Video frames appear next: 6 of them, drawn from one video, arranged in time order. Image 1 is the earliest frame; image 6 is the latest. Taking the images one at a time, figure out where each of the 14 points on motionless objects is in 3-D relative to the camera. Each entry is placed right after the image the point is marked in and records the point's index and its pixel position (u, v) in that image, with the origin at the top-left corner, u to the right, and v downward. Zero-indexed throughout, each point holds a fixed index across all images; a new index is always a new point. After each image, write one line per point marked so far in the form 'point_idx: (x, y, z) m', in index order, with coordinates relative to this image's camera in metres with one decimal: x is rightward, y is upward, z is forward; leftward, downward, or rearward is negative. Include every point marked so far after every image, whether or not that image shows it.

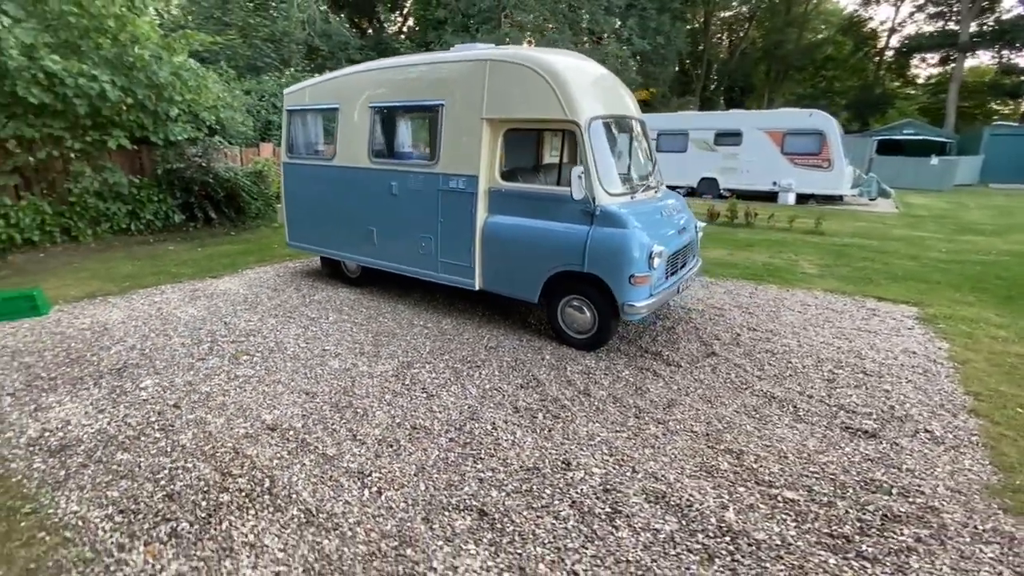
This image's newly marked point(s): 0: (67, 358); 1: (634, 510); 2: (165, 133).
0: (-4.0, -0.6, +4.4) m
1: (+0.7, -1.2, +2.7) m
2: (-5.9, +2.7, +8.3) m
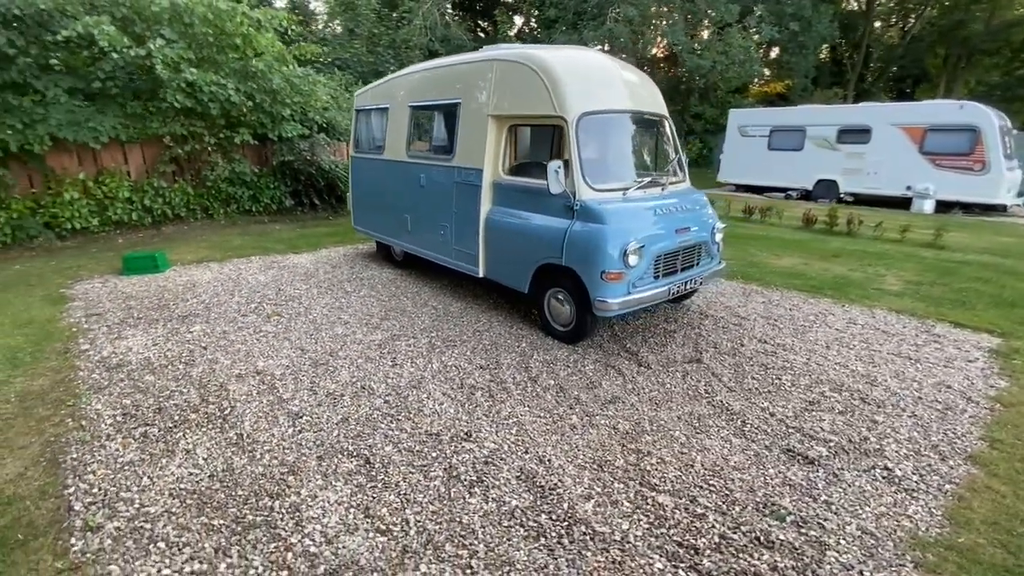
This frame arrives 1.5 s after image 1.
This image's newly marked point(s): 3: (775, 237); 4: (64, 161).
0: (-4.2, -0.2, +5.7) m
1: (-0.1, -1.2, +2.9) m
2: (-4.7, +3.2, +9.9) m
3: (+5.3, +1.0, +9.9) m
4: (-7.8, +2.3, +8.6) m
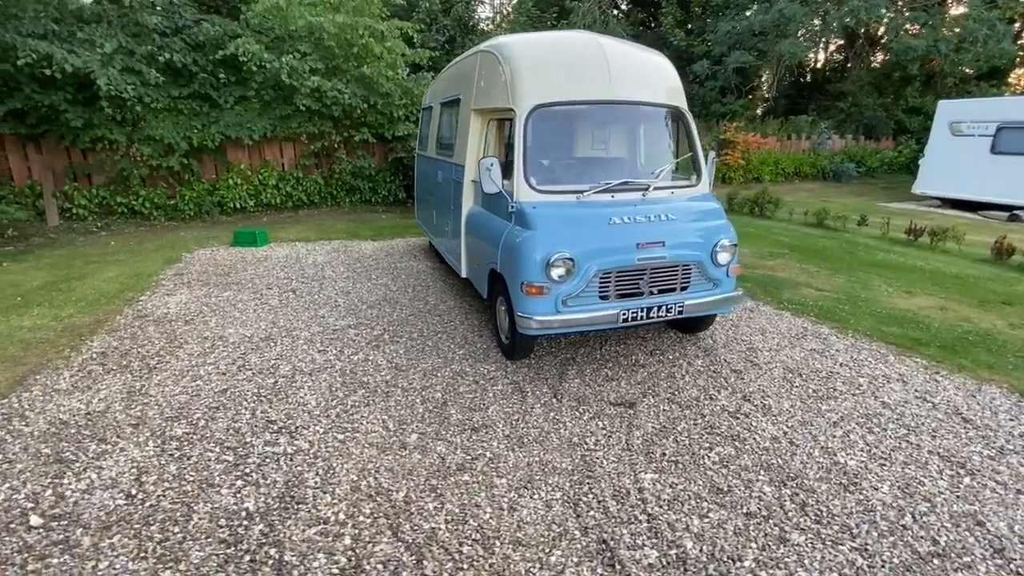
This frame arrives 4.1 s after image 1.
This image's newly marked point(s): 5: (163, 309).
0: (-4.1, +0.2, +6.9) m
1: (-1.5, -1.1, +2.8) m
2: (-2.7, +3.6, +11.0) m
3: (+6.3, +0.3, +7.3) m
4: (-6.1, +3.0, +10.9) m
5: (-3.9, -0.2, +5.4) m
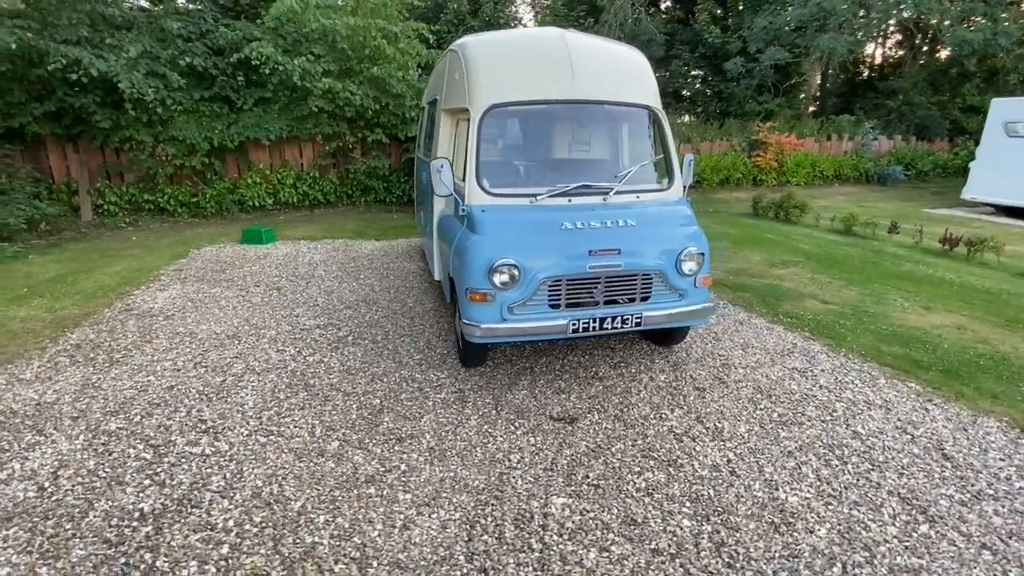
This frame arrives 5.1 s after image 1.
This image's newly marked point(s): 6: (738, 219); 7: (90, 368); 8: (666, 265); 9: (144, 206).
0: (-4.3, +0.3, +7.1) m
1: (-2.0, -1.1, +2.8) m
2: (-2.4, +3.6, +11.1) m
3: (+6.2, +0.1, +6.7) m
4: (-5.9, +3.1, +11.2) m
5: (-4.2, -0.2, +5.6) m
6: (+5.2, +1.6, +11.1) m
7: (-3.6, -0.7, +4.1) m
8: (+1.3, +0.2, +3.9) m
9: (-8.0, +1.8, +10.6) m
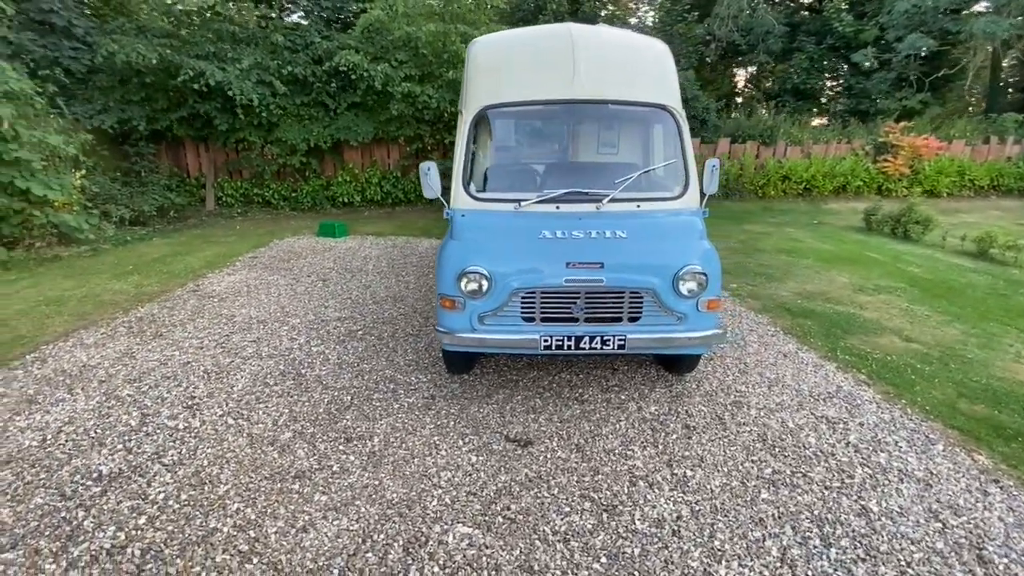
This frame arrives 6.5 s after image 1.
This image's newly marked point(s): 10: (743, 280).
0: (-3.6, +0.5, +7.8) m
1: (-2.4, -1.0, +3.1) m
2: (-0.7, +3.6, +11.2) m
3: (+6.5, -0.4, +5.1) m
4: (-4.1, +3.4, +12.2) m
5: (-3.9, 0.0, +6.4) m
6: (+6.5, +1.1, +9.6) m
7: (-3.6, -0.5, +4.7) m
8: (+1.1, 0.0, +3.5) m
9: (-6.4, +2.2, +12.0) m
10: (+3.3, +0.1, +6.8) m
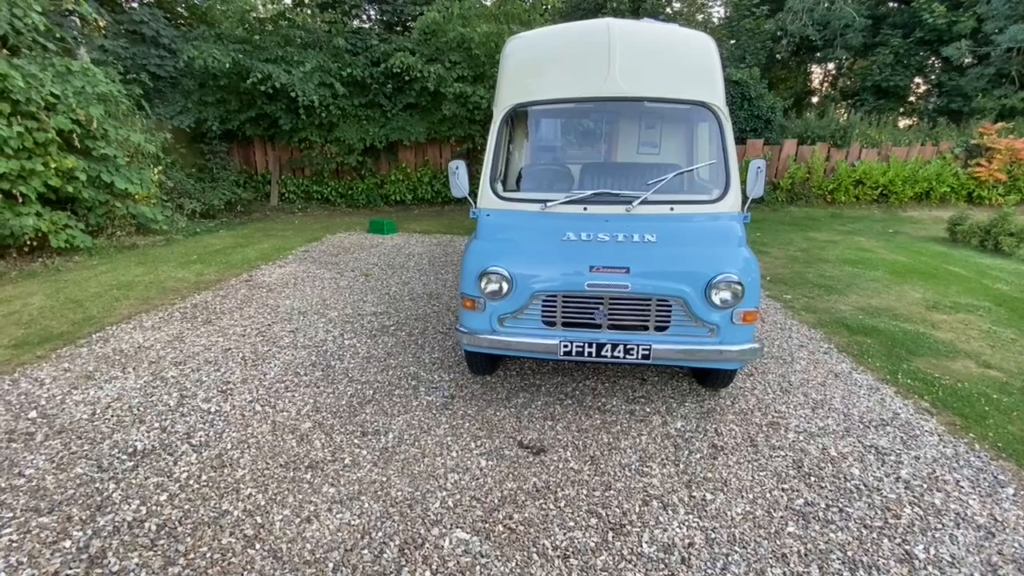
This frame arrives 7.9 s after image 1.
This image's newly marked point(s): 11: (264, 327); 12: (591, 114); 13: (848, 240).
0: (-2.9, +0.6, +8.1) m
1: (-2.4, -1.0, +3.3) m
2: (+0.4, +3.6, +11.2) m
3: (+6.7, -0.7, +4.3) m
4: (-2.8, +3.5, +12.5) m
5: (-3.4, +0.1, +6.7) m
6: (+7.3, +0.8, +8.7) m
7: (-3.3, -0.4, +5.0) m
8: (+1.2, 0.0, +3.3) m
9: (-5.2, +2.4, +12.6) m
10: (+3.8, 0.0, +6.4) m
11: (-2.6, -0.4, +5.0) m
12: (+0.4, +1.4, +3.8) m
13: (+6.3, +0.9, +9.1) m
